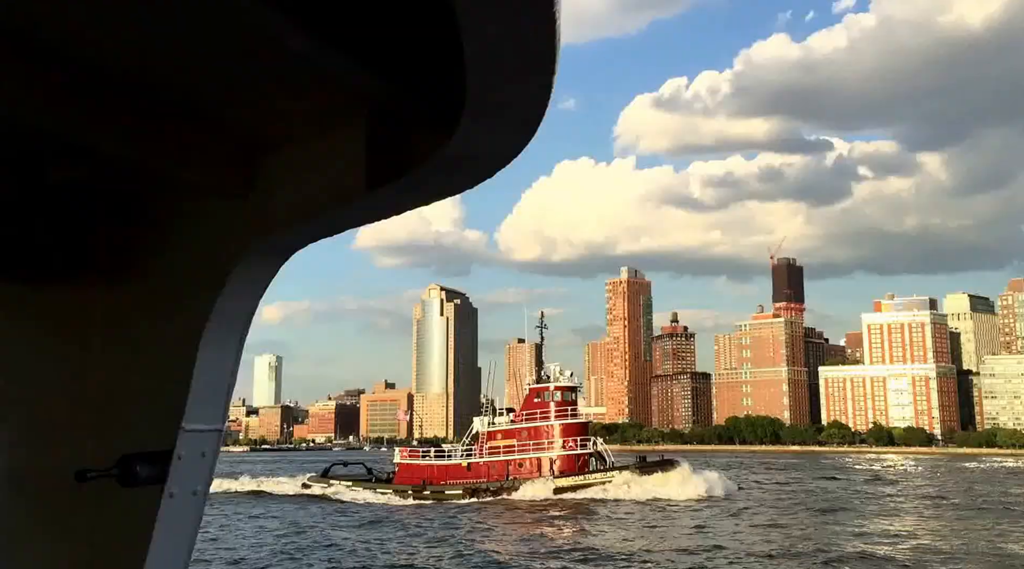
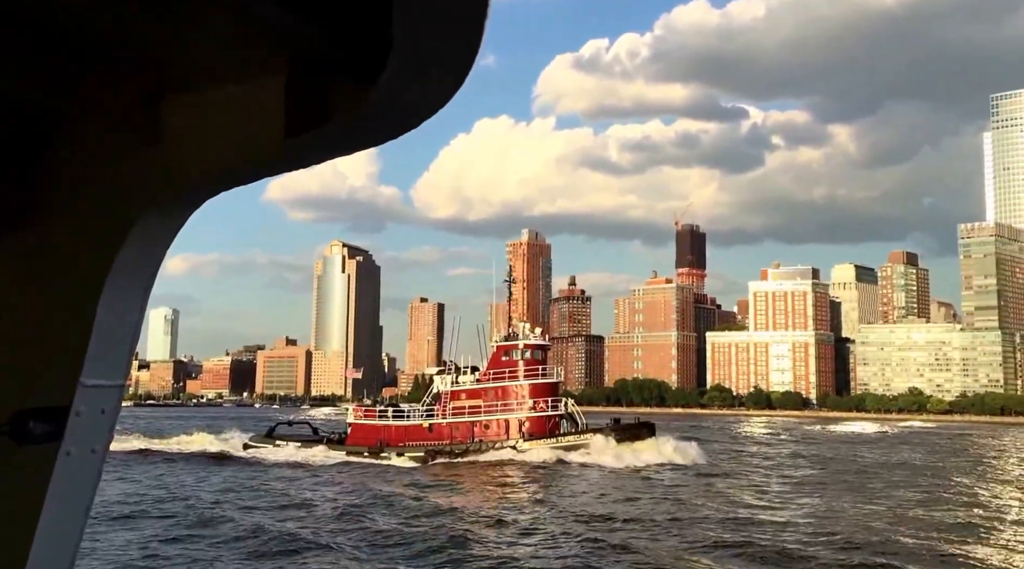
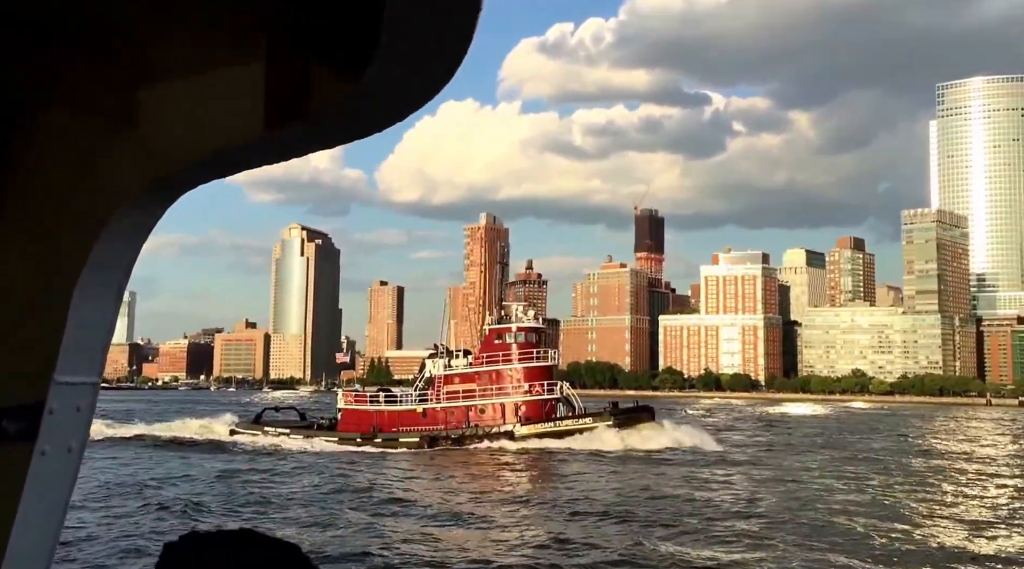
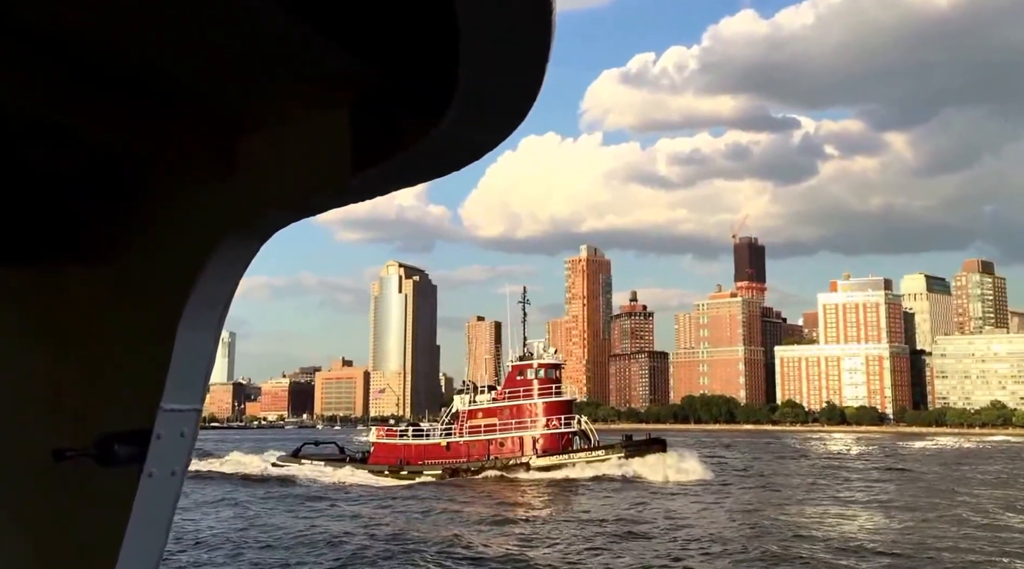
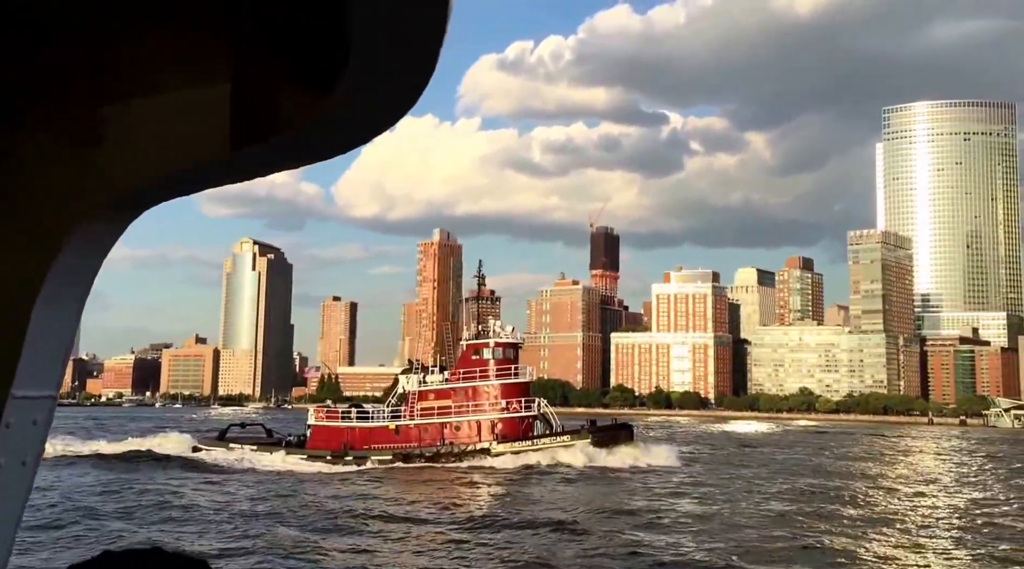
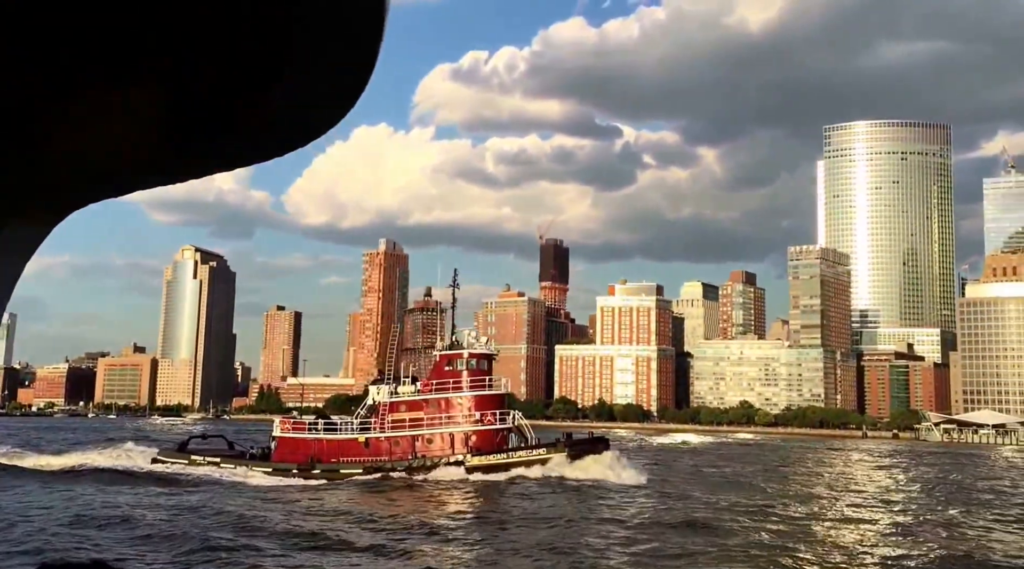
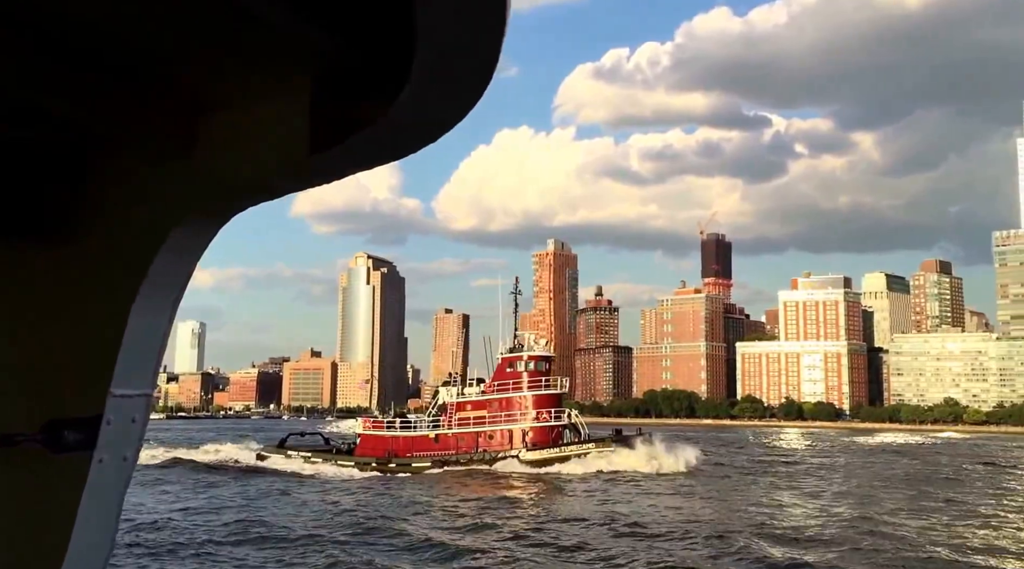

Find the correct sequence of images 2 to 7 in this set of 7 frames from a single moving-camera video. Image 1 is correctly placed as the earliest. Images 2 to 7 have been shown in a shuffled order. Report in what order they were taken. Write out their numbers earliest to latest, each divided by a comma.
4, 7, 2, 3, 5, 6
